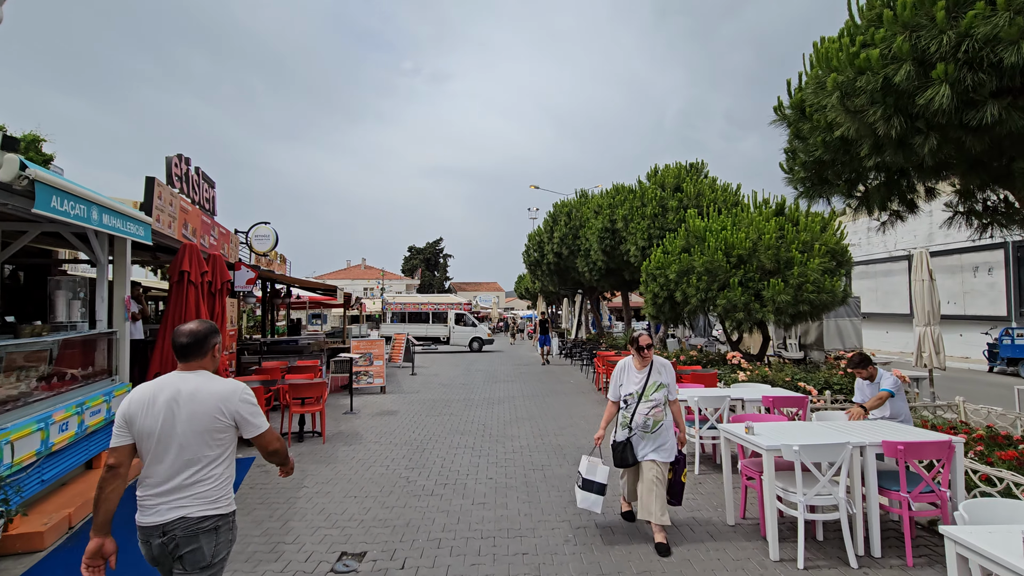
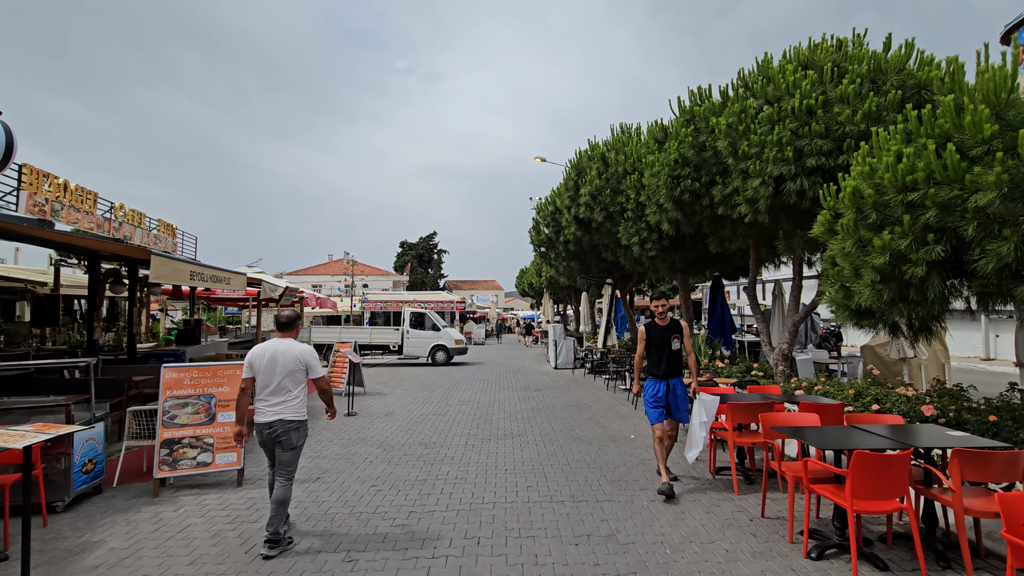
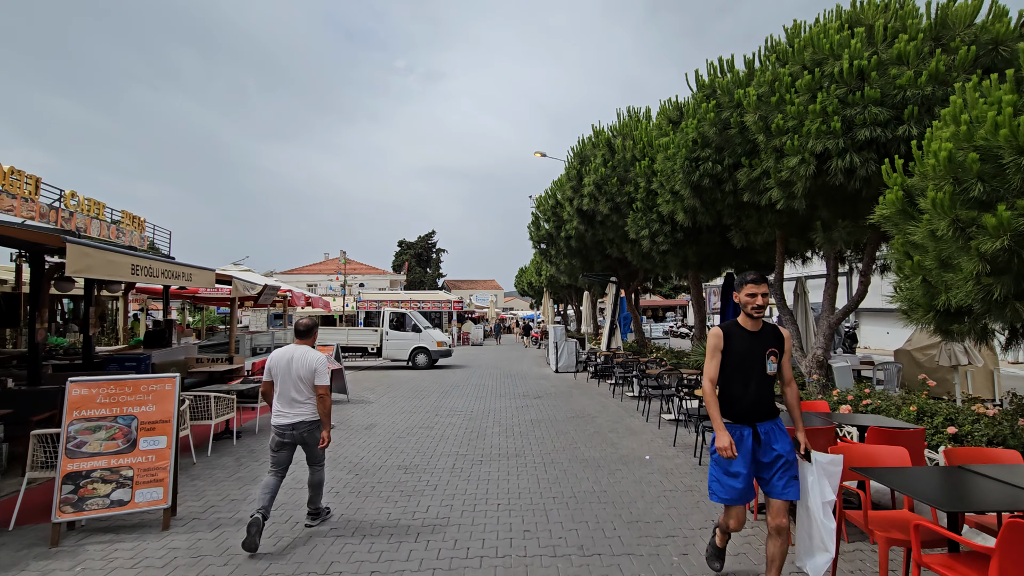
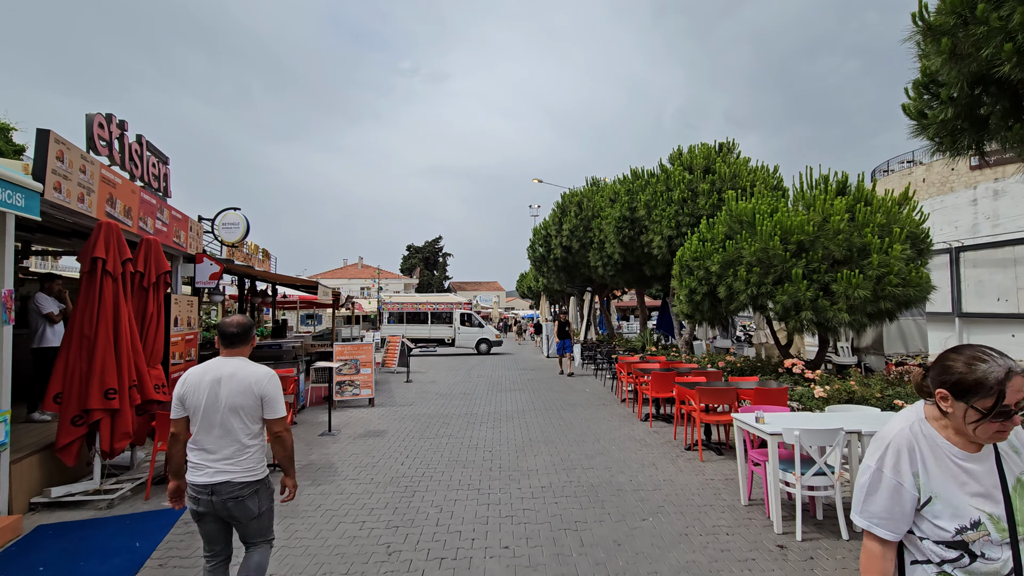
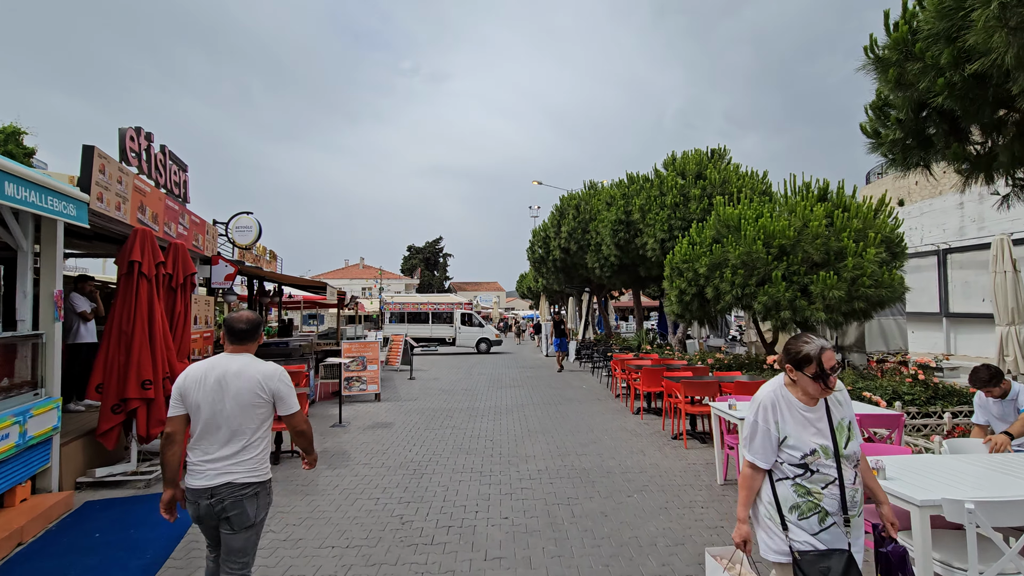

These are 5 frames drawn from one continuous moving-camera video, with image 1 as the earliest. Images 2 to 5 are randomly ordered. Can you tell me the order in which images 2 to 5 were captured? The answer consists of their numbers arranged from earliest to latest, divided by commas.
5, 4, 2, 3
